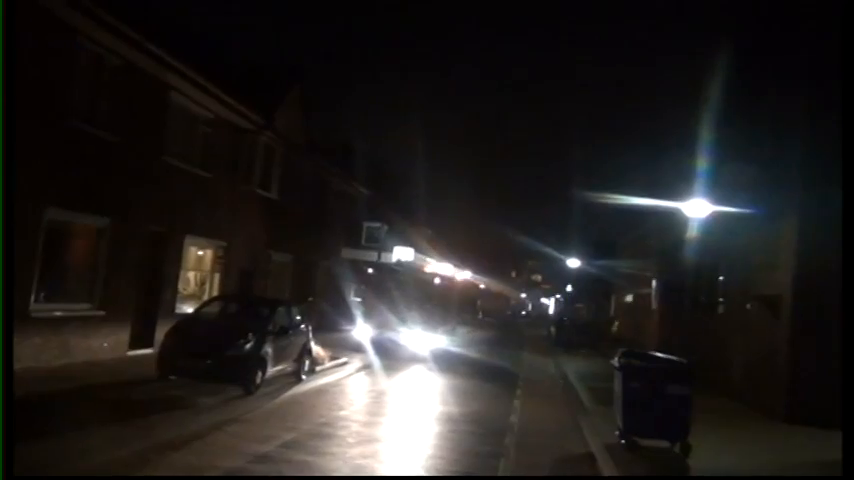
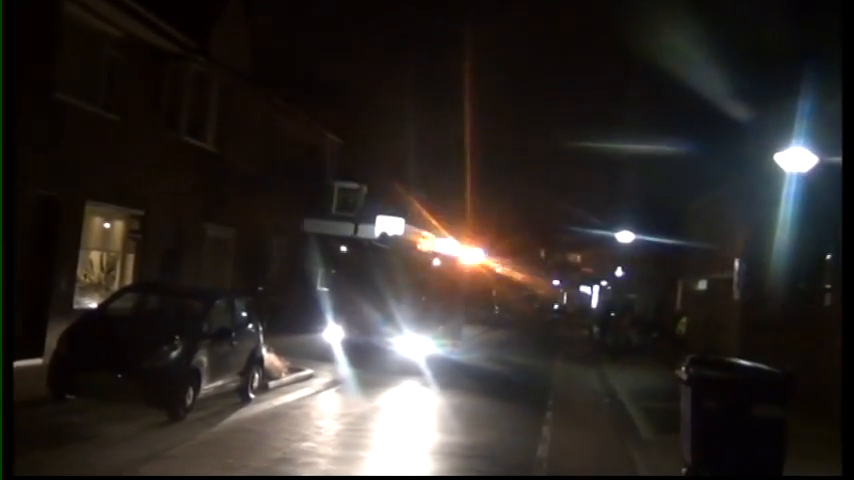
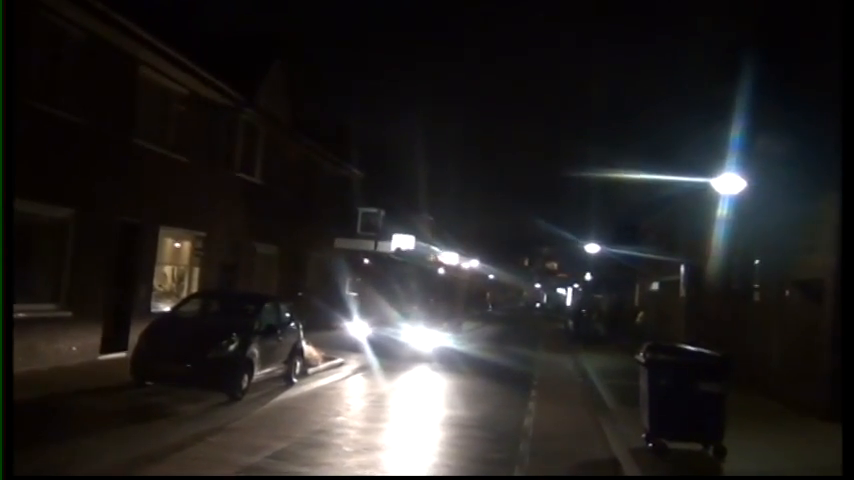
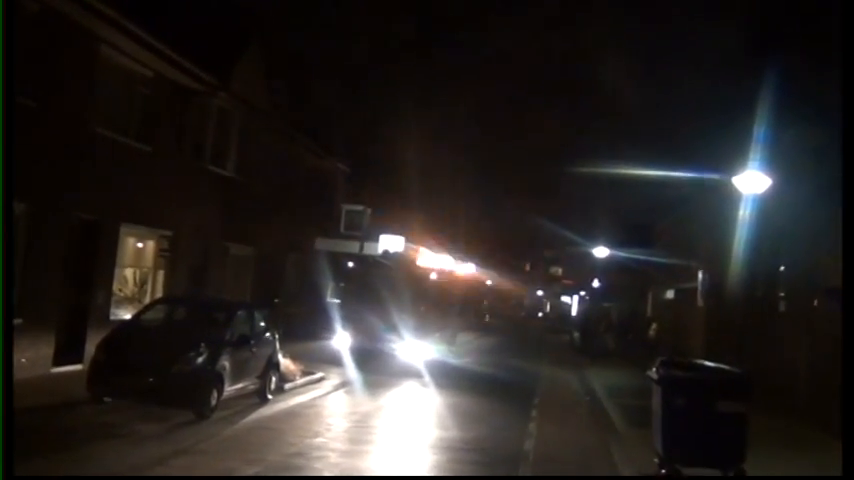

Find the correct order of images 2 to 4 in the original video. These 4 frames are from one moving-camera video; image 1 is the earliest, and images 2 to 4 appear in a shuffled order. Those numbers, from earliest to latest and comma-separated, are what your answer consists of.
3, 4, 2
